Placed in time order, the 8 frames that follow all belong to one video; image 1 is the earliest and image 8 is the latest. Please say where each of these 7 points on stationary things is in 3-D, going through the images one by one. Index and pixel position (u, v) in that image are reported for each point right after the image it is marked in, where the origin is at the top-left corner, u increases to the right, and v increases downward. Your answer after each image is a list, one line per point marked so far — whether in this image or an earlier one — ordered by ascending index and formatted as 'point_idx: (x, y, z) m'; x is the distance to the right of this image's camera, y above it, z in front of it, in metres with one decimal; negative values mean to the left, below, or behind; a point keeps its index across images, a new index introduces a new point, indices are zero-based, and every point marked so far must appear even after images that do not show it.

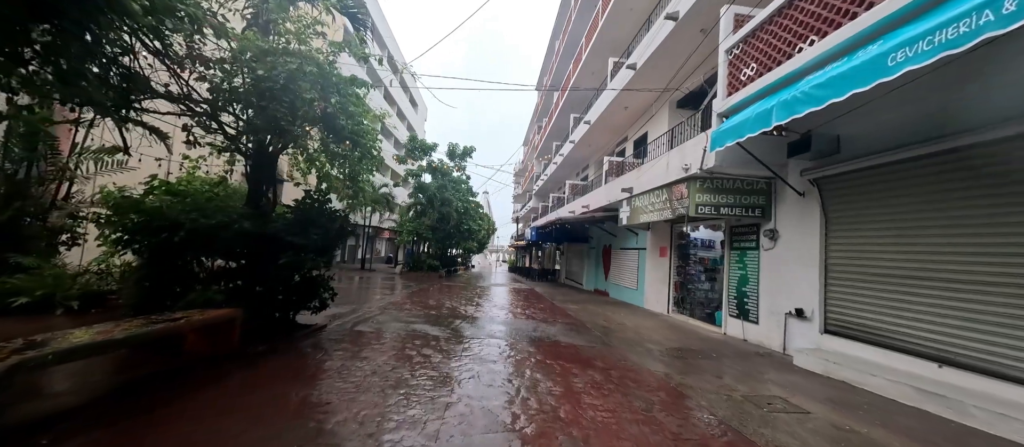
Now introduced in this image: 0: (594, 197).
0: (+3.4, +1.1, +13.1) m
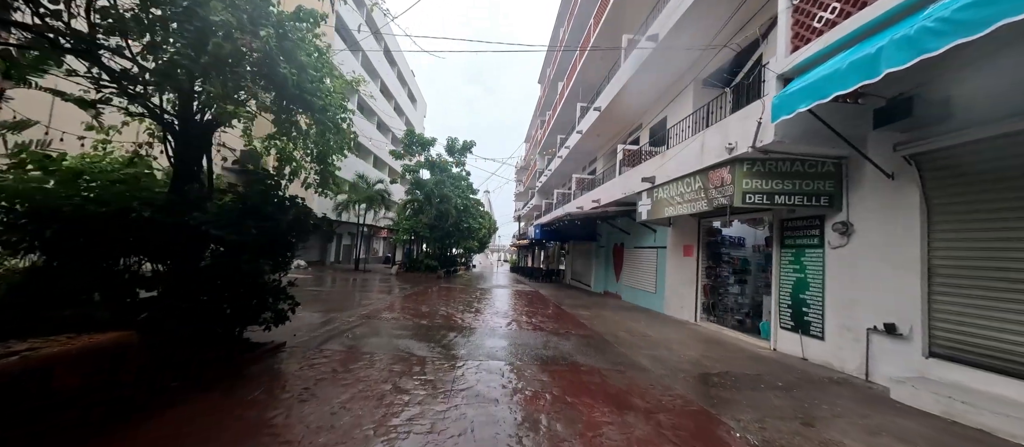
0: (+3.5, +1.2, +11.9) m
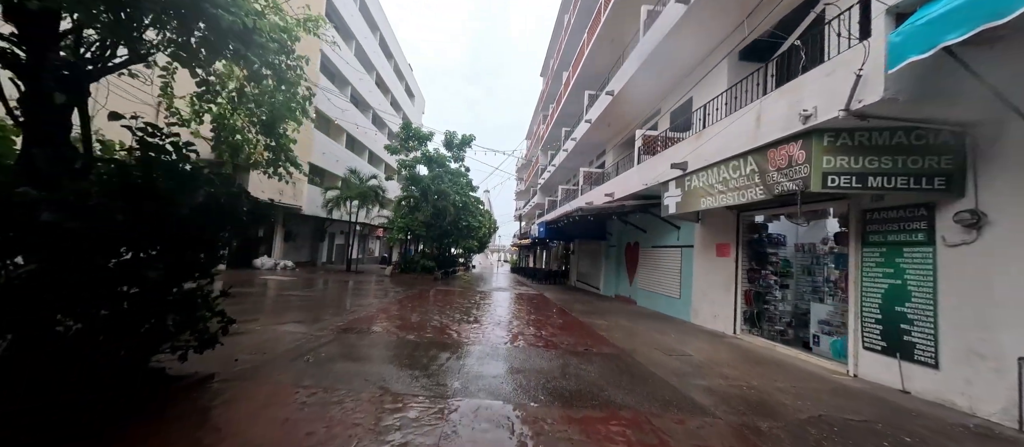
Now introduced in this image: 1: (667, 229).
0: (+3.6, +1.4, +10.6) m
1: (+4.8, -0.2, +10.0) m
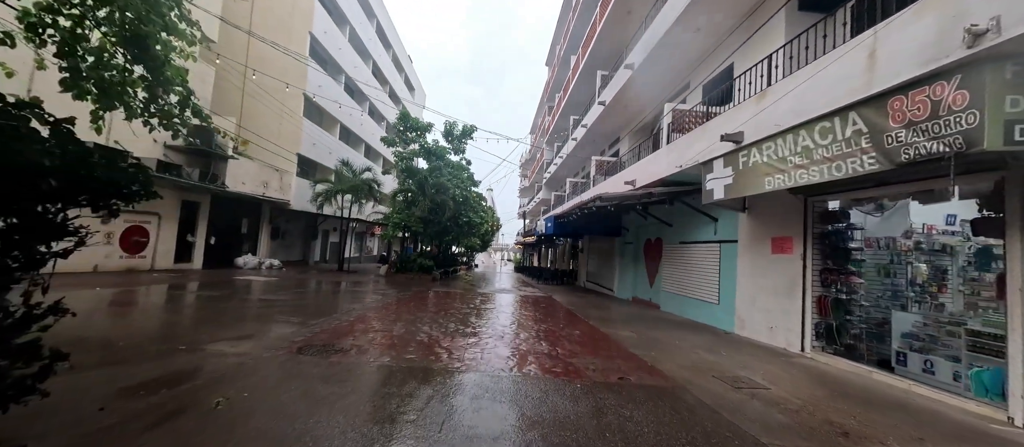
0: (+3.8, +1.6, +9.1) m
1: (+4.9, 0.0, +8.5) m
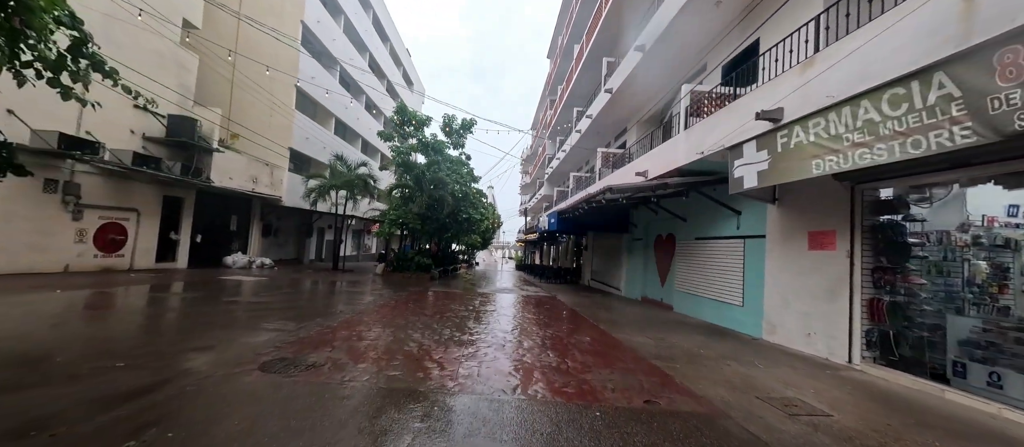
0: (+3.8, +1.7, +8.3) m
1: (+5.0, +0.2, +7.7) m
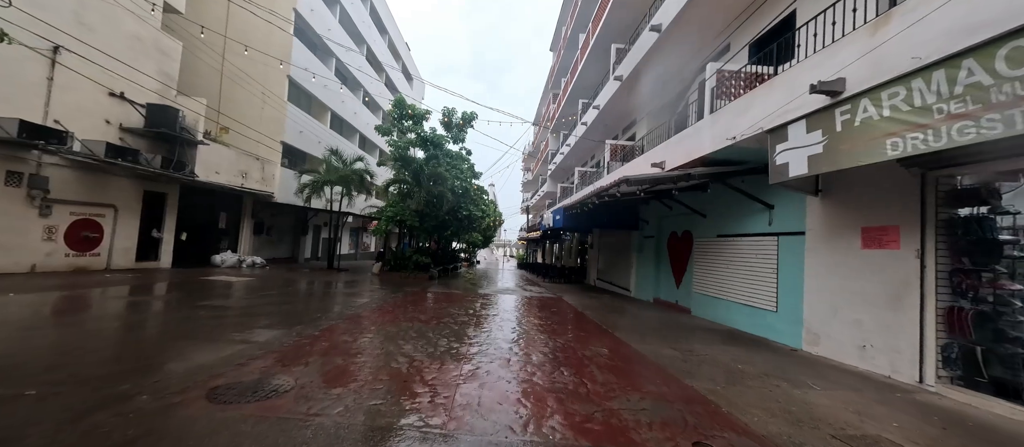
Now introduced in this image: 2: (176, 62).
0: (+3.9, +1.8, +7.6) m
1: (+5.1, +0.3, +7.0) m
2: (-12.2, +5.9, +11.8) m
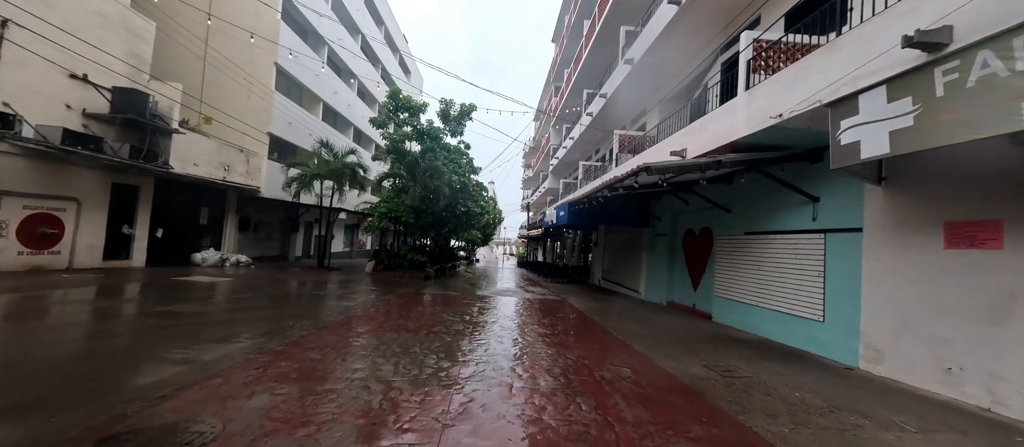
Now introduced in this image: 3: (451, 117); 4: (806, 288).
0: (+3.9, +1.9, +6.7) m
1: (+5.1, +0.4, +6.1) m
2: (-12.2, +6.0, +10.9) m
3: (-3.7, +6.6, +19.6) m
4: (+5.0, -1.1, +5.6) m
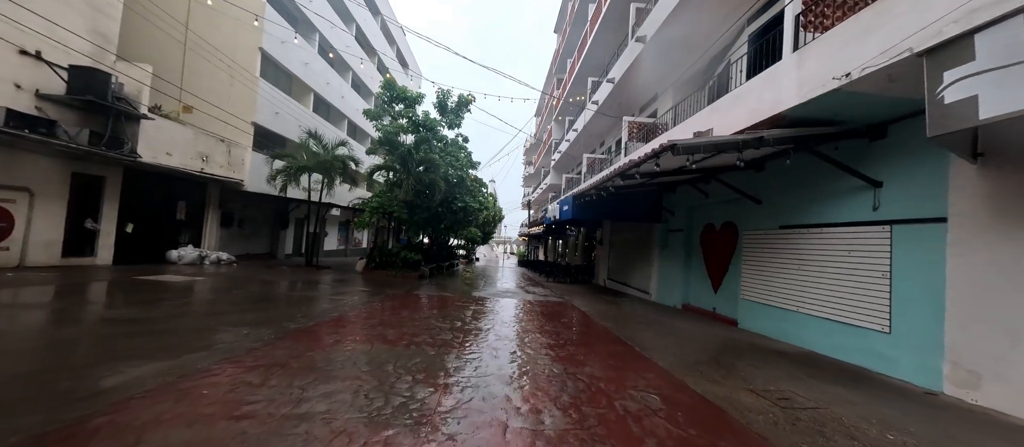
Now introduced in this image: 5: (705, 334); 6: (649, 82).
0: (+3.9, +2.1, +5.7) m
1: (+5.1, +0.5, +5.1) m
2: (-12.2, +6.2, +9.9) m
3: (-3.6, +6.8, +18.7) m
4: (+5.0, -0.9, +4.7) m
5: (+3.7, -2.1, +6.2) m
6: (+4.8, +4.9, +11.5) m
